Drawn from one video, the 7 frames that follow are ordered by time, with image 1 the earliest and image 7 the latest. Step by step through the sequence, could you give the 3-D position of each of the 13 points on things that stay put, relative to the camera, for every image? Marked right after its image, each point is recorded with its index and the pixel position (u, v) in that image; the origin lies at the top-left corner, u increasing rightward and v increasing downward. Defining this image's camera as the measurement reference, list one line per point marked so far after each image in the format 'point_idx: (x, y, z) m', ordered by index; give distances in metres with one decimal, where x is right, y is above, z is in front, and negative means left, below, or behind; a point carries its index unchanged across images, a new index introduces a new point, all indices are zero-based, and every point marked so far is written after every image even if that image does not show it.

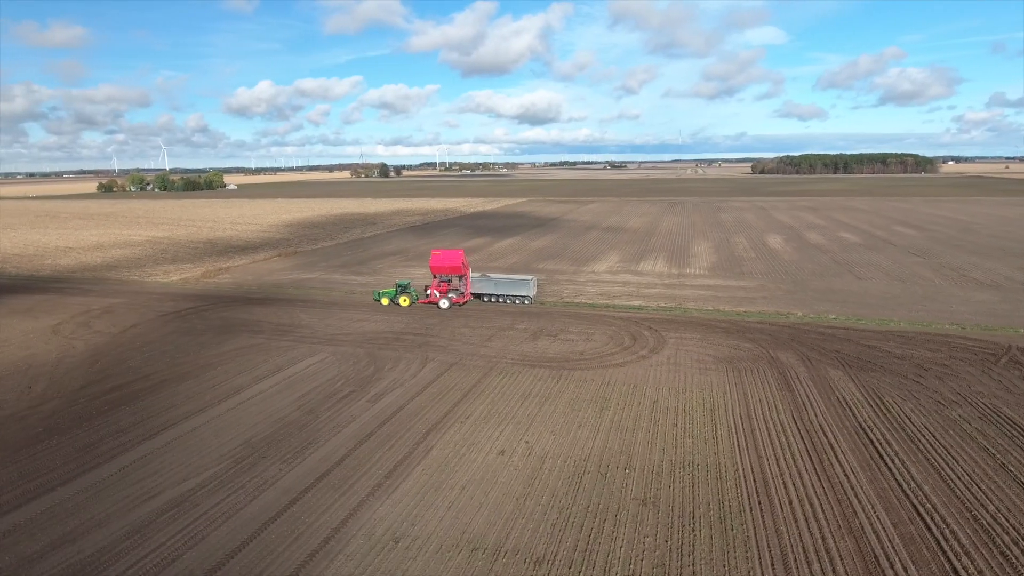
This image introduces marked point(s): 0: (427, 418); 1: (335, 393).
0: (-2.3, -3.5, +17.7) m
1: (-5.3, -3.2, +19.8) m
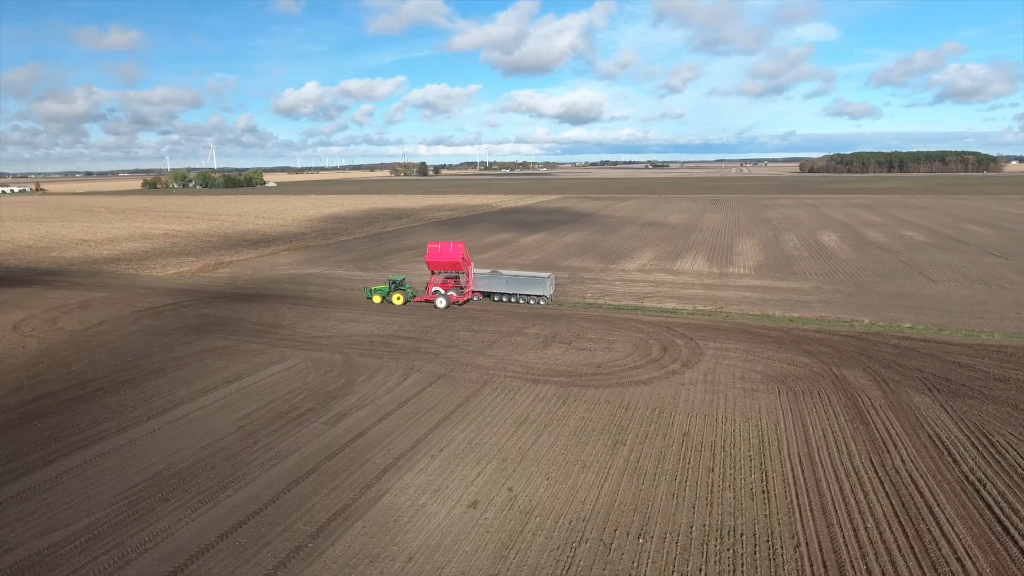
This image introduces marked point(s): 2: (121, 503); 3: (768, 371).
0: (-2.6, -3.4, +13.9) m
1: (-5.5, -3.0, +16.2) m
2: (-7.1, -3.9, +12.0) m
3: (+7.1, -2.3, +18.4) m
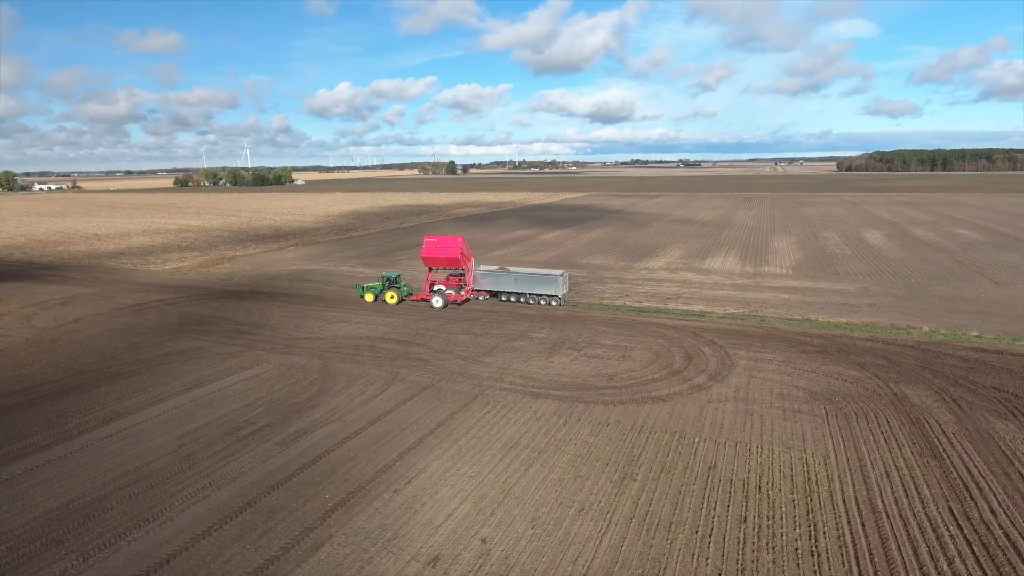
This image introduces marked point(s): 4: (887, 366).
0: (-2.9, -3.3, +11.4) m
1: (-5.7, -2.9, +13.8) m
2: (-7.5, -3.8, +9.7) m
3: (+7.0, -2.3, +15.5) m
4: (+9.8, -2.0, +17.3) m
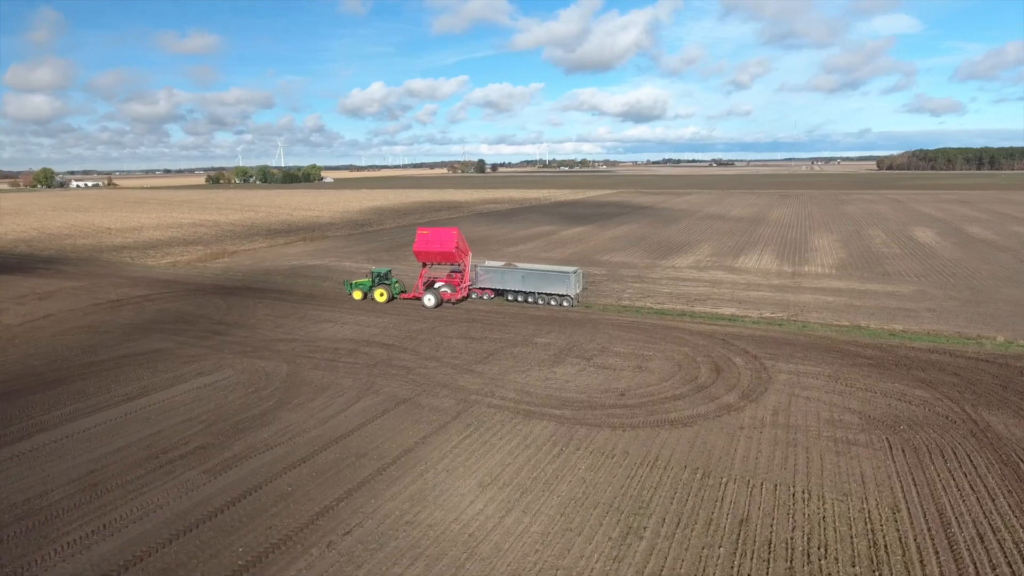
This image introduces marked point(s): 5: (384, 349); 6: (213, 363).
0: (-3.3, -3.3, +9.0) m
1: (-5.9, -2.8, +11.5) m
2: (-8.0, -3.7, +7.5) m
3: (+6.8, -2.4, +12.7) m
4: (+9.7, -2.1, +14.3) m
5: (-3.4, -1.6, +17.6) m
6: (-7.6, -1.9, +16.8) m
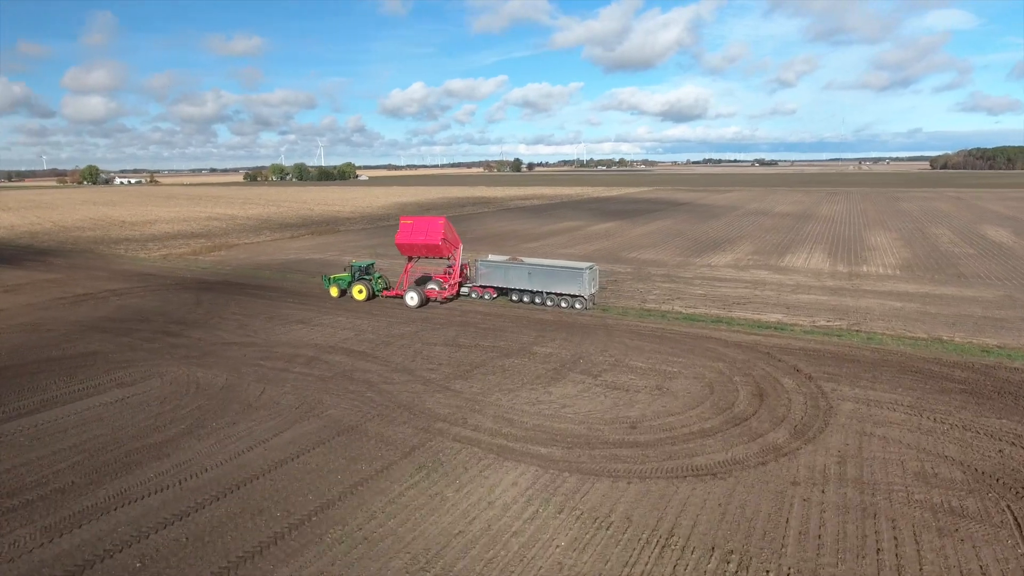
0: (-3.9, -3.2, +6.0) m
1: (-6.4, -2.7, +8.7) m
2: (-8.7, -3.5, +4.8) m
3: (+6.4, -2.4, +9.1) m
4: (+9.3, -2.1, +10.6) m
5: (-3.5, -1.5, +14.6) m
6: (-7.8, -1.7, +14.0) m
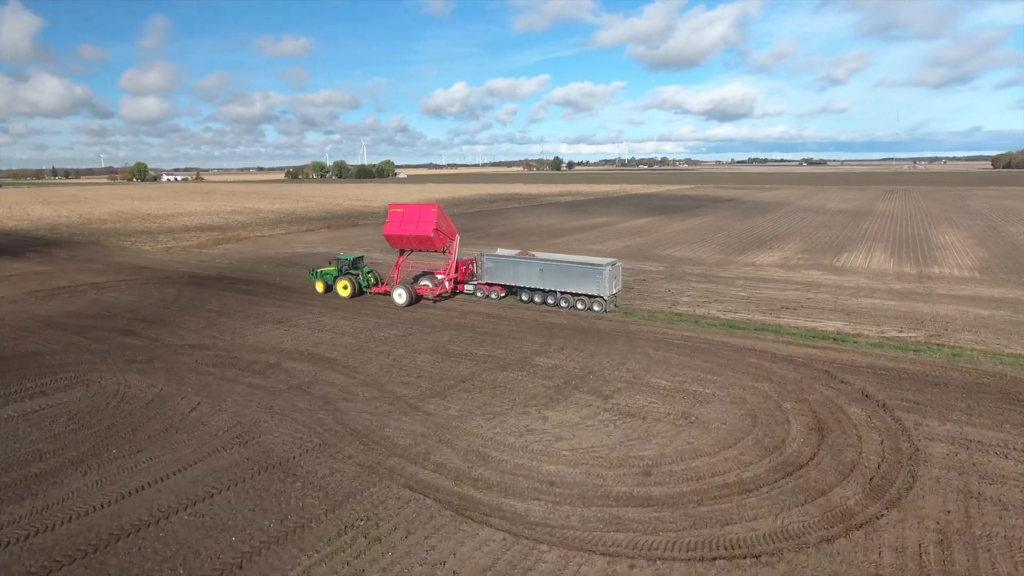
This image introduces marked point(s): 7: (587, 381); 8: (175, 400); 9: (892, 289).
0: (-4.5, -3.1, +3.8) m
1: (-6.9, -2.6, +6.5) m
2: (-9.3, -3.4, +2.8) m
3: (+6.0, -2.4, +6.2) m
4: (+9.0, -2.2, +7.5) m
5: (-3.6, -1.4, +12.3) m
6: (-7.9, -1.6, +12.0) m
7: (+1.3, -1.6, +11.2) m
8: (-5.4, -1.8, +10.7) m
9: (+10.7, 0.0, +18.6) m
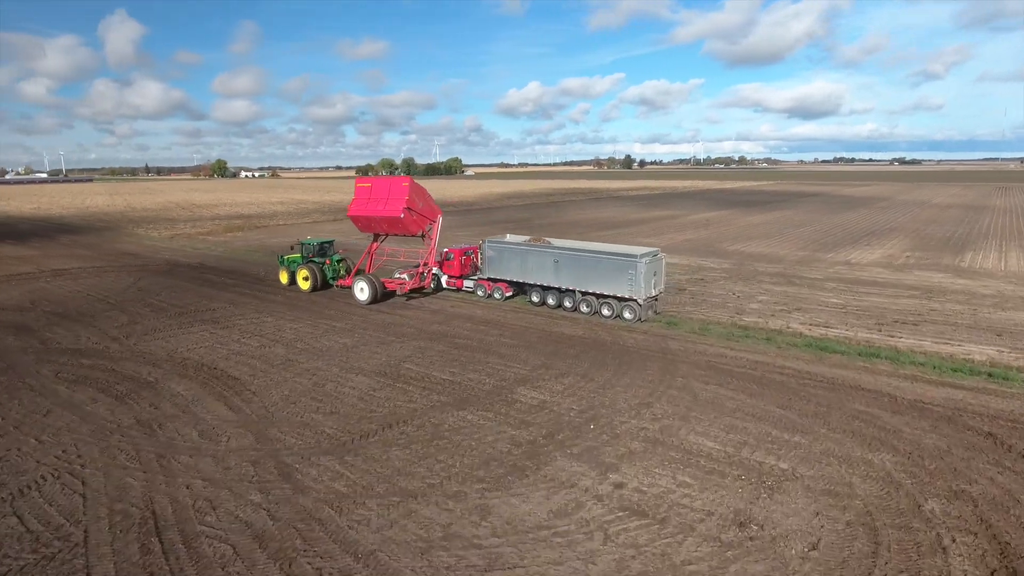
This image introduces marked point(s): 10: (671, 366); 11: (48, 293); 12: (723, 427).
0: (-5.8, -2.9, +0.2) m
1: (-7.8, -2.4, +3.2) m
2: (-10.7, -3.1, -0.2) m
3: (+4.9, -2.5, +1.6) m
4: (+8.0, -2.4, +2.5) m
5: (-4.0, -1.3, +8.6) m
6: (-8.2, -1.4, +8.8) m
7: (+0.8, -1.5, +7.1) m
8: (-5.9, -1.6, +7.3) m
9: (+11.0, -0.2, +13.4) m
10: (+2.3, -1.1, +9.4) m
11: (-10.7, -0.1, +15.3) m
12: (+2.3, -1.5, +7.1) m
